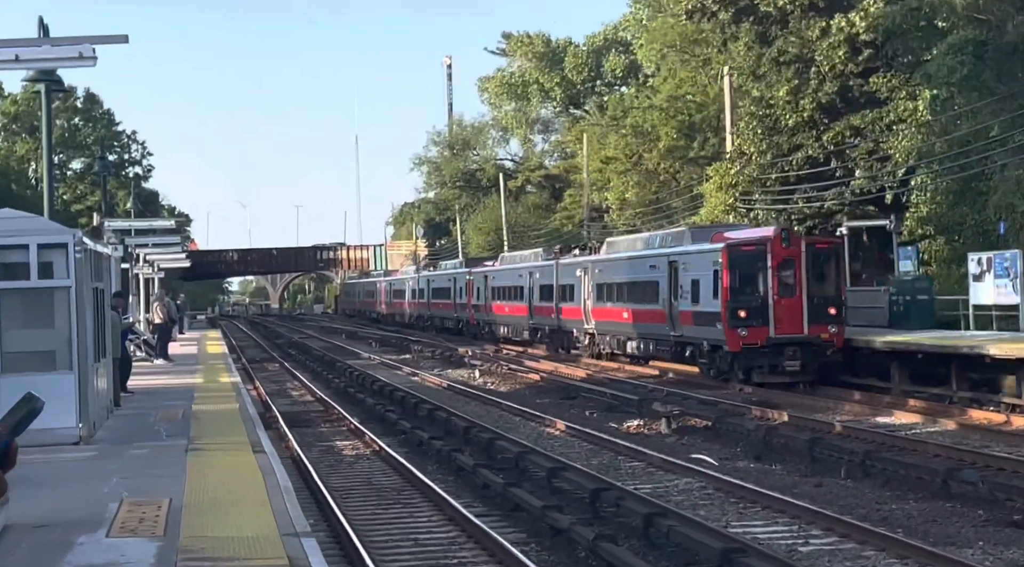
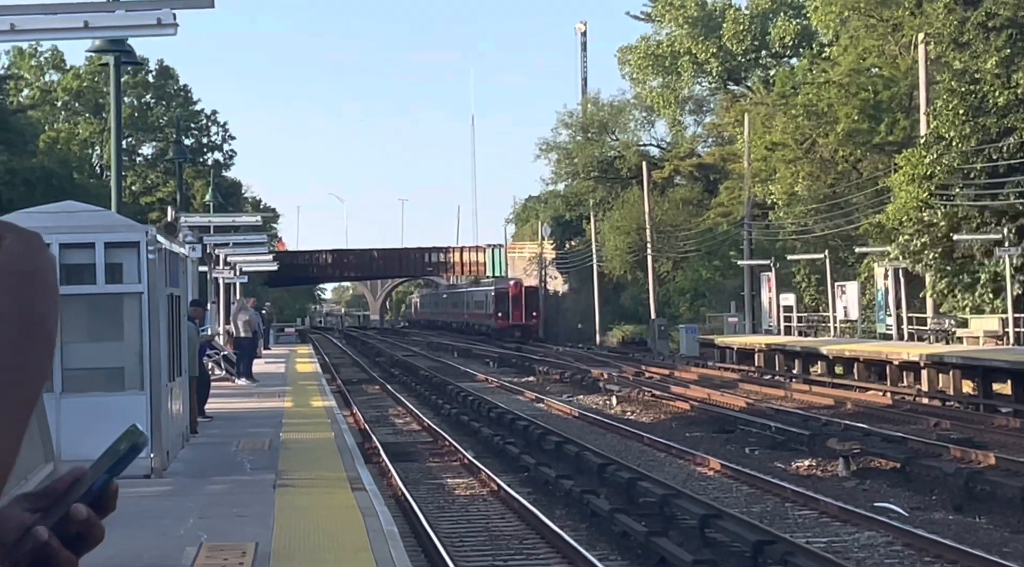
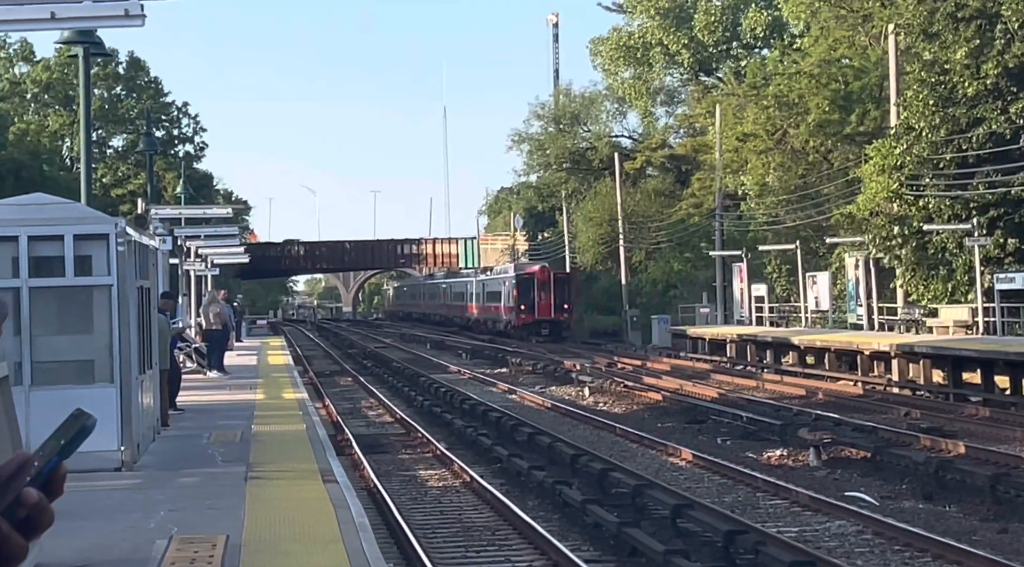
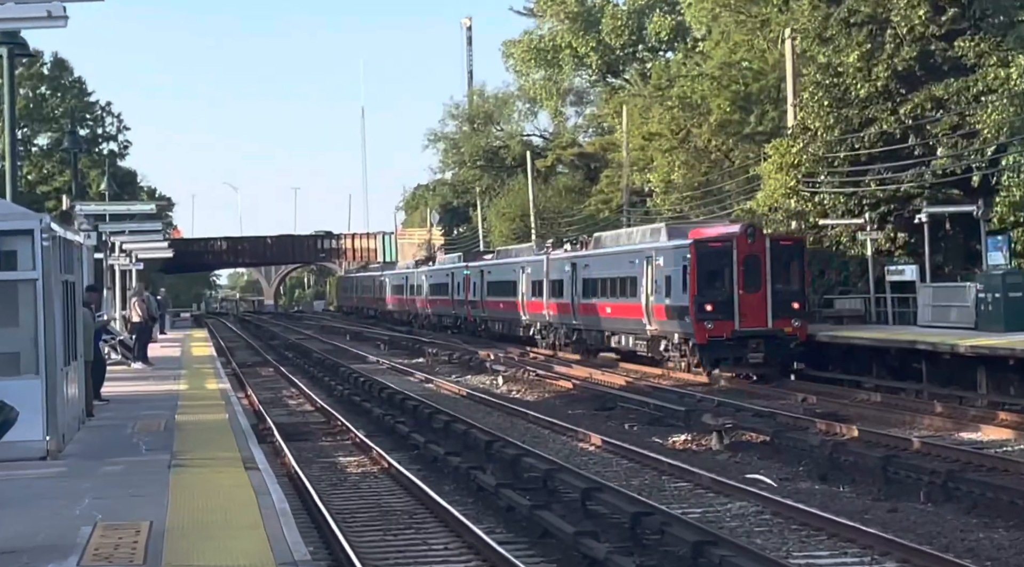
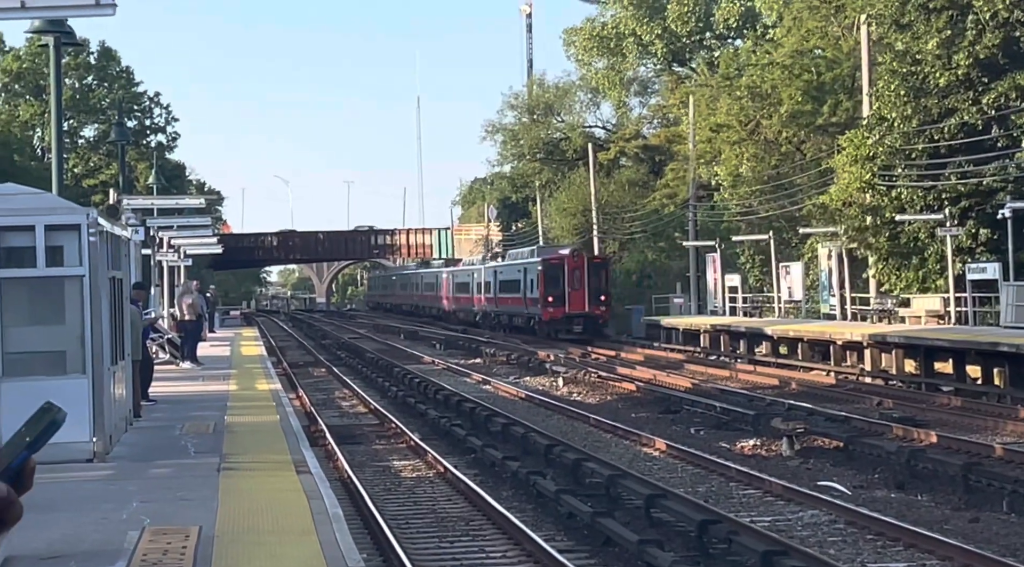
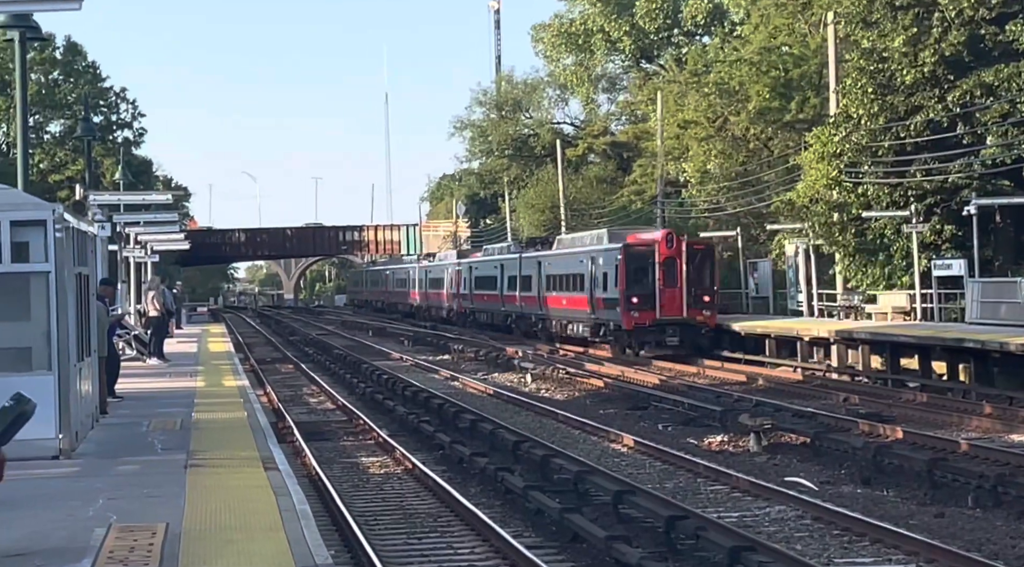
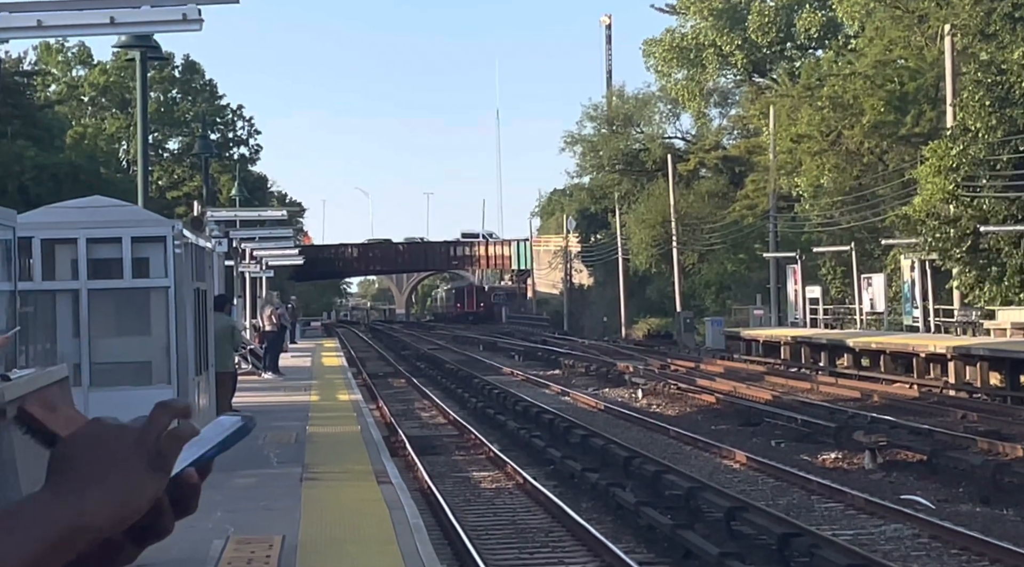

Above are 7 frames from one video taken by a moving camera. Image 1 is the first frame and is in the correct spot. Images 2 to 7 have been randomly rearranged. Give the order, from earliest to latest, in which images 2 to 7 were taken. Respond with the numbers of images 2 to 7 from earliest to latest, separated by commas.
4, 6, 5, 3, 2, 7
